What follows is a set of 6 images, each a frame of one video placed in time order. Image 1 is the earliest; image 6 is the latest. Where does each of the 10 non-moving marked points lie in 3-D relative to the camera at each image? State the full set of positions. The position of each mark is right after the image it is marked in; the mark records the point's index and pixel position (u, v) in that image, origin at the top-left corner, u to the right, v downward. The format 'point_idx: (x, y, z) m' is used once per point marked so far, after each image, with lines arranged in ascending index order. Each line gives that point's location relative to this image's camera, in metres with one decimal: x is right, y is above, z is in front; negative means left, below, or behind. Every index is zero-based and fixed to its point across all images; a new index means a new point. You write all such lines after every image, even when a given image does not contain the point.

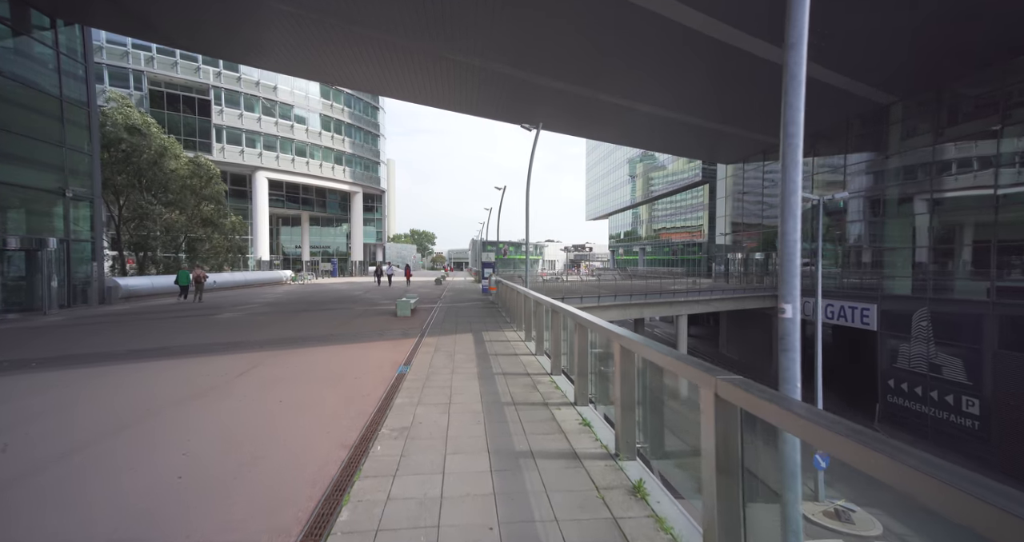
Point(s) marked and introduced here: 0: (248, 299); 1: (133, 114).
0: (-10.6, -1.2, +15.2) m
1: (-18.7, +7.9, +19.5) m
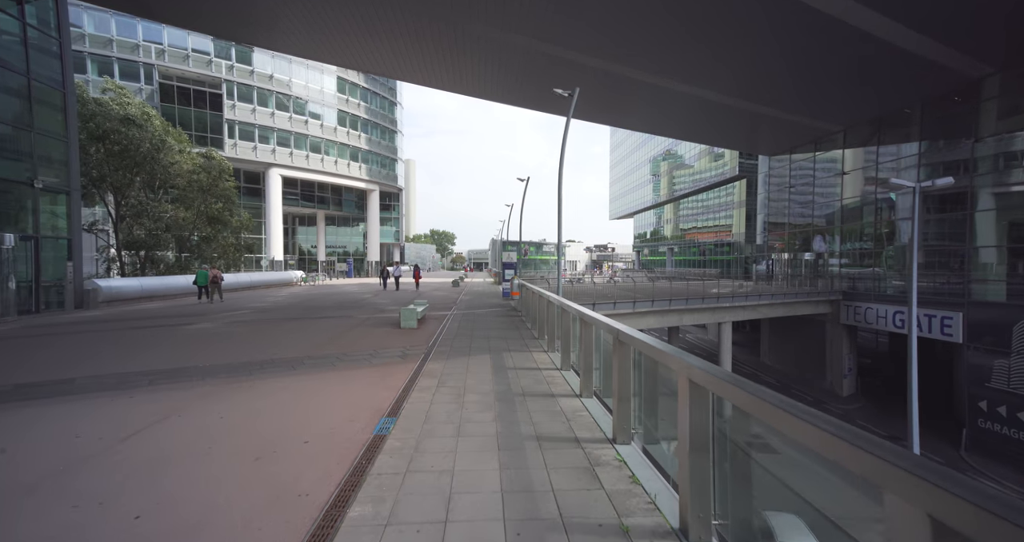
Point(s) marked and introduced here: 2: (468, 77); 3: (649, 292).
0: (-9.7, -1.2, +13.8) m
1: (-17.6, +7.9, +18.4) m
2: (-2.3, +9.7, +19.6) m
3: (+6.9, -1.1, +19.7) m
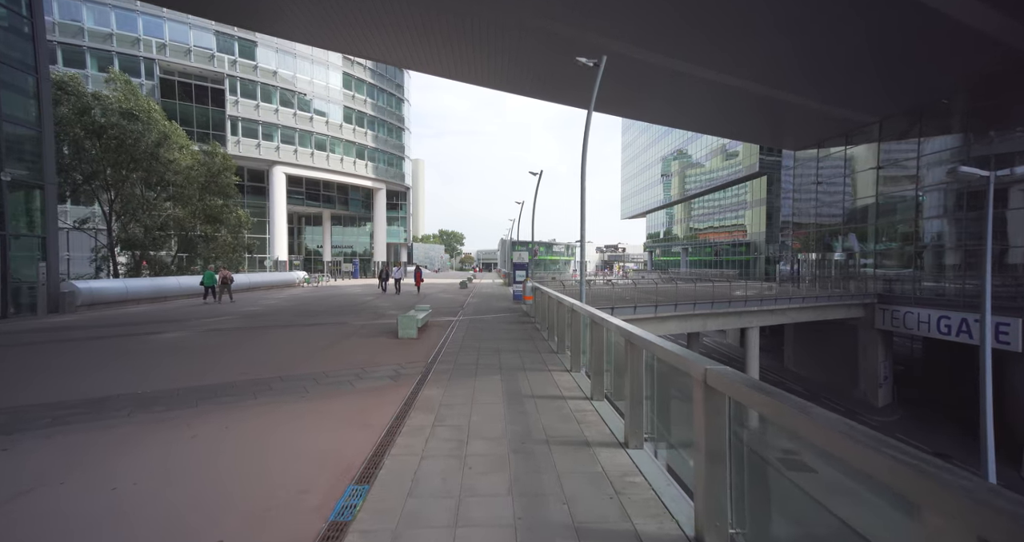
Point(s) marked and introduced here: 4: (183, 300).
0: (-9.4, -1.2, +12.8) m
1: (-17.1, +7.8, +17.7) m
2: (-1.8, +9.7, +18.4) m
3: (+7.5, -1.2, +18.3) m
4: (-15.2, -1.4, +17.8) m
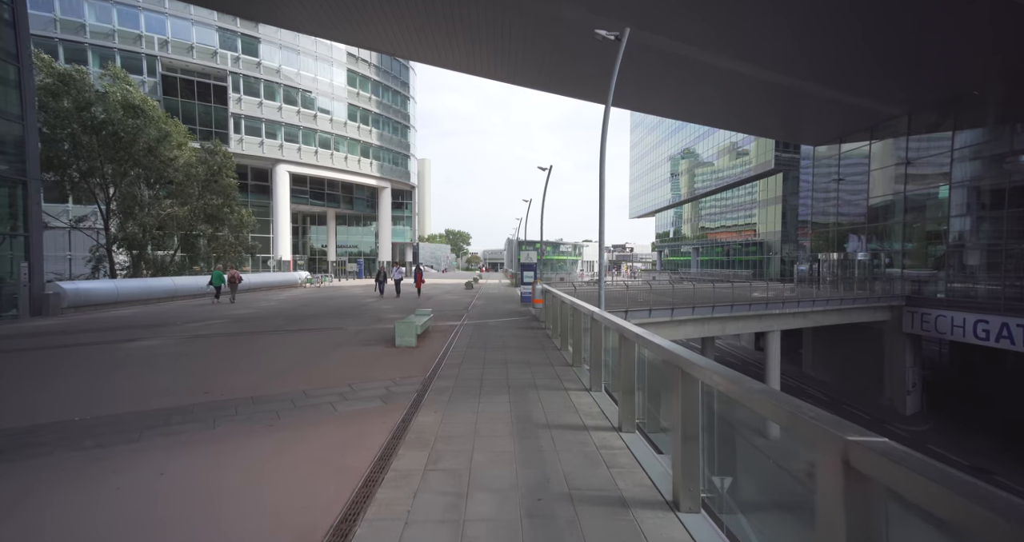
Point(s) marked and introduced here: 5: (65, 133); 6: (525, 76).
0: (-9.1, -1.3, +12.2) m
1: (-16.8, +7.8, +17.2) m
2: (-1.4, +9.7, +17.7) m
3: (+7.8, -1.2, +17.4) m
4: (-14.8, -1.4, +17.3) m
5: (-18.1, +5.6, +15.8) m
6: (+0.6, +9.5, +19.0) m
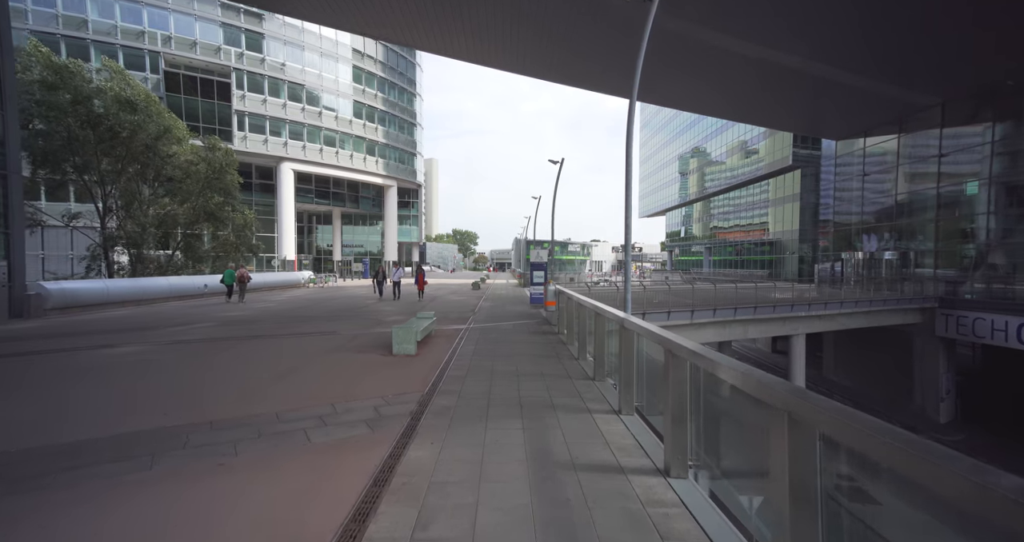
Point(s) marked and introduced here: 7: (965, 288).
0: (-8.8, -1.2, +11.5) m
1: (-16.4, +7.9, +16.7) m
2: (-1.0, +9.7, +16.9) m
3: (+8.2, -1.2, +16.4) m
4: (-14.4, -1.4, +16.7) m
5: (-17.7, +5.6, +15.3) m
6: (+1.1, +9.5, +18.2) m
7: (+22.5, -0.8, +19.4) m
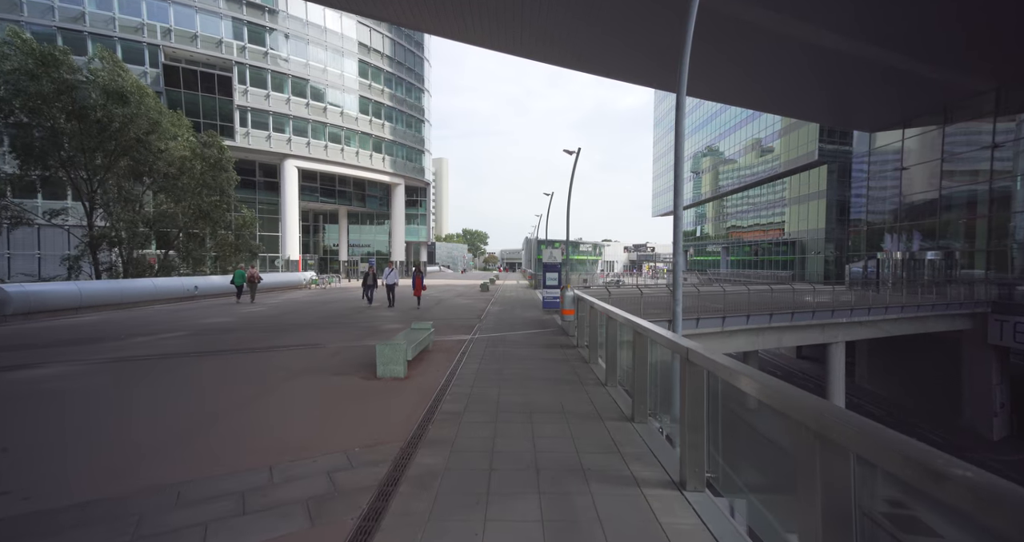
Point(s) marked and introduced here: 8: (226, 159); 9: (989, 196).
0: (-8.5, -1.3, +10.5) m
1: (-16.0, +7.8, +15.8) m
2: (-0.6, +9.6, +15.7) m
3: (+8.6, -1.2, +14.9) m
4: (-14.0, -1.4, +15.8) m
5: (-17.3, +5.6, +14.5) m
6: (+1.5, +9.4, +16.9) m
7: (+23.0, -0.9, +17.6) m
8: (-14.4, +5.8, +19.8) m
9: (+23.7, +3.8, +19.4) m
